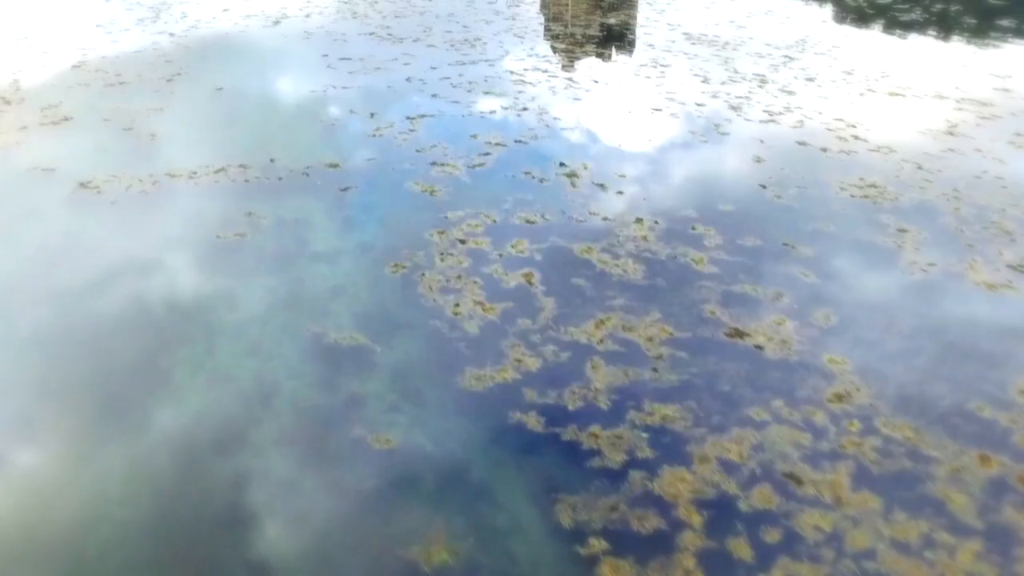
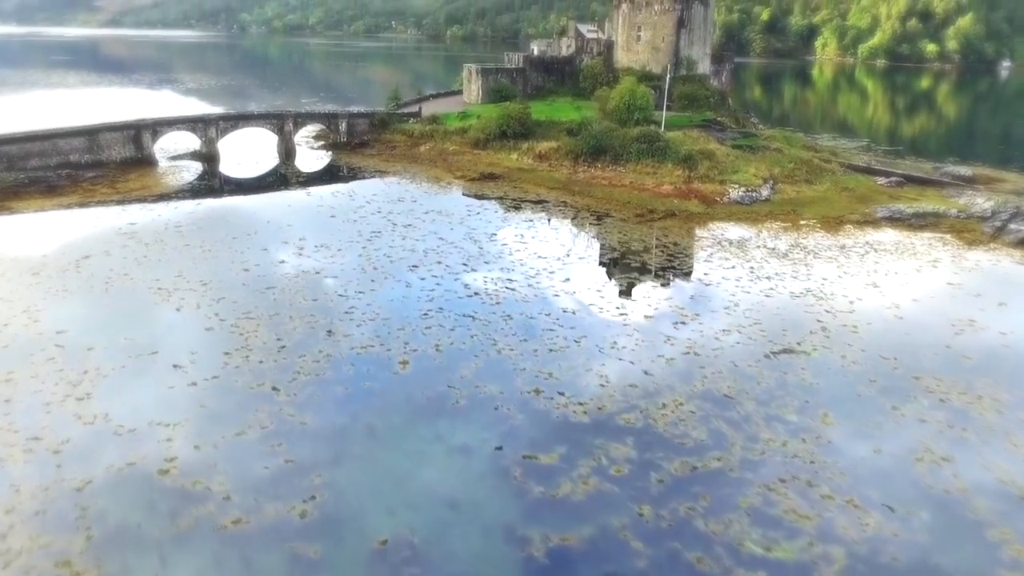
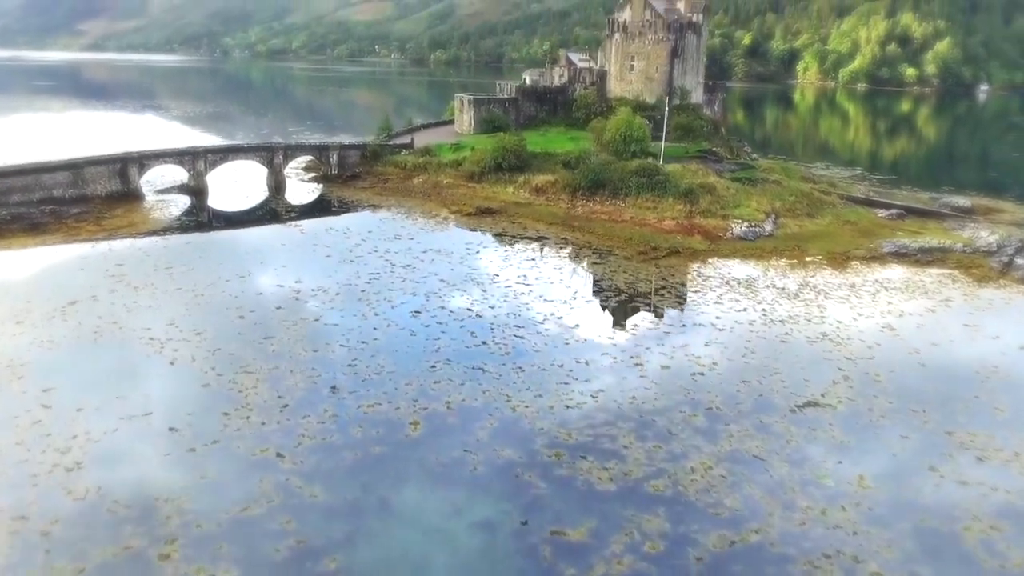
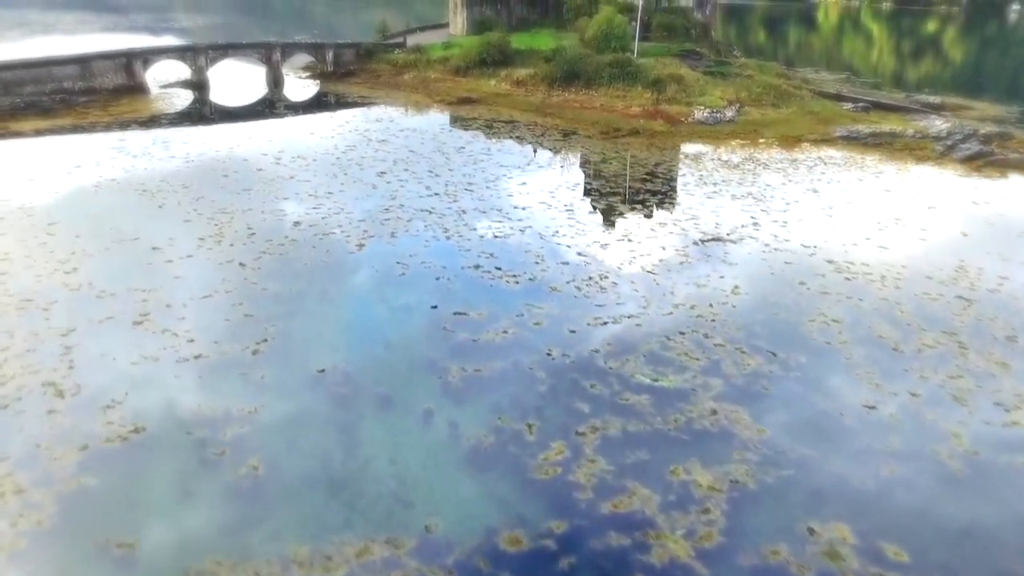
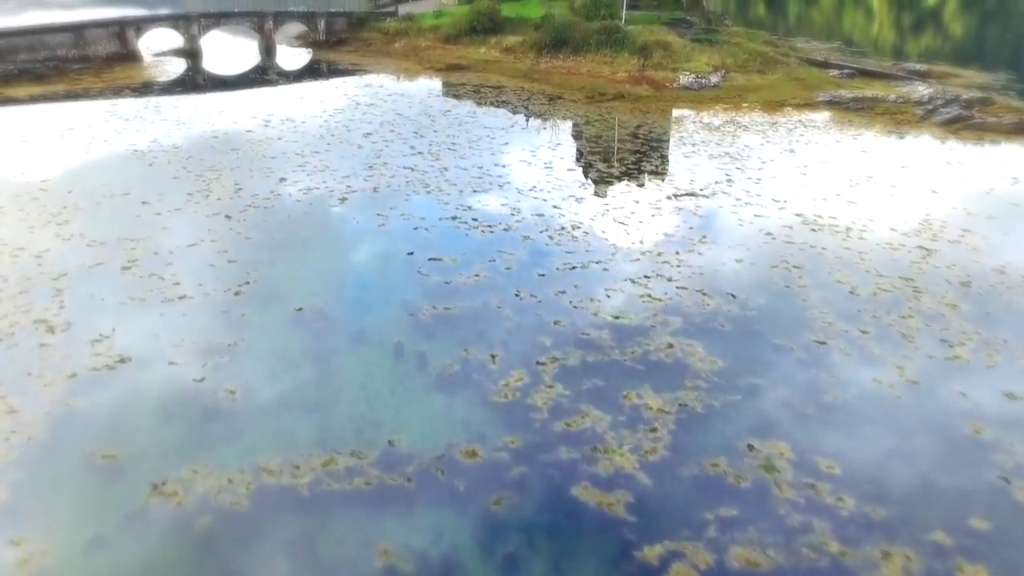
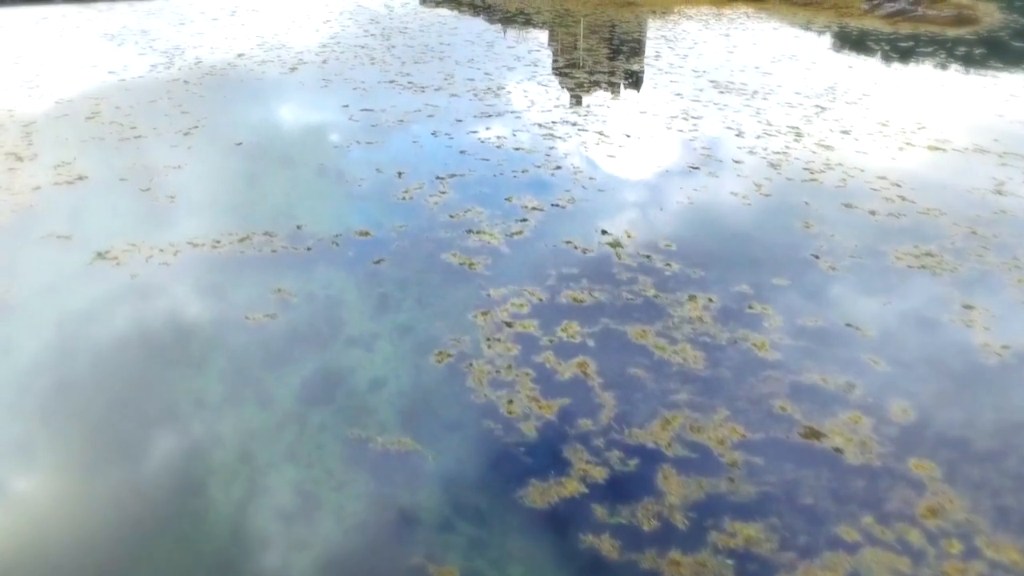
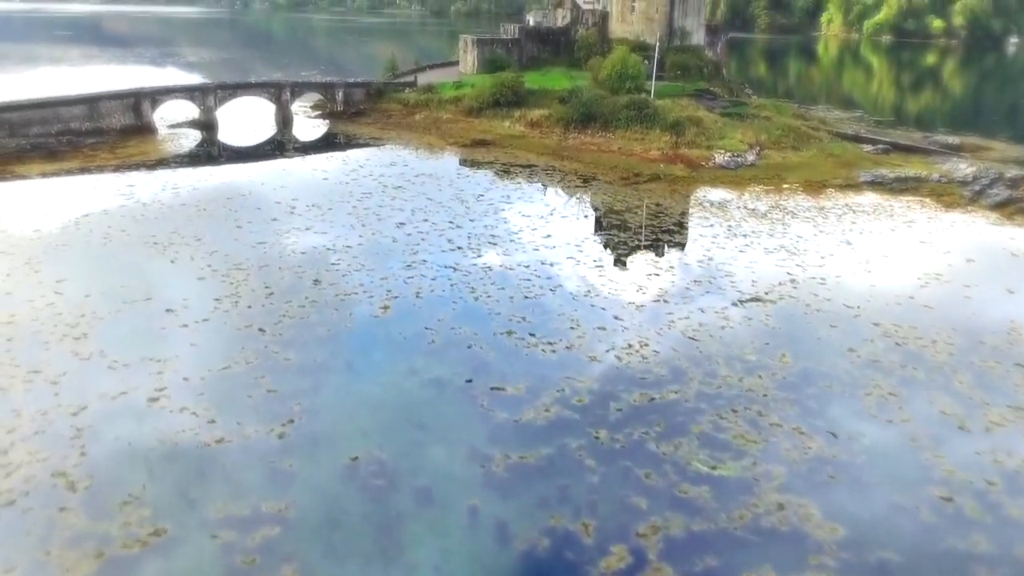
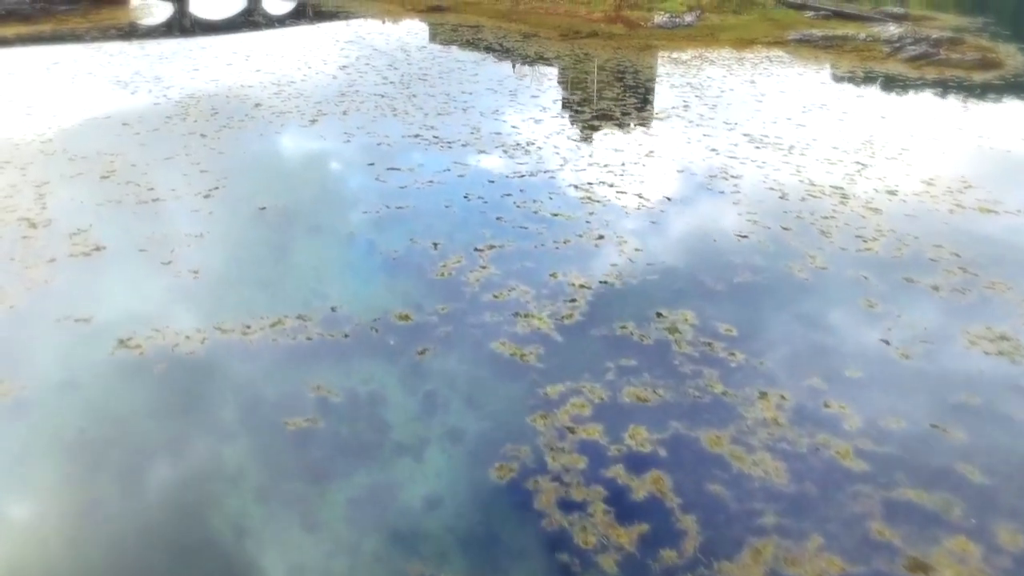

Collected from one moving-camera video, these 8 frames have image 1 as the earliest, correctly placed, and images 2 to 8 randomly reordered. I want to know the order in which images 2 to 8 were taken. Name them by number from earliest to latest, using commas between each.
6, 8, 5, 4, 7, 2, 3
